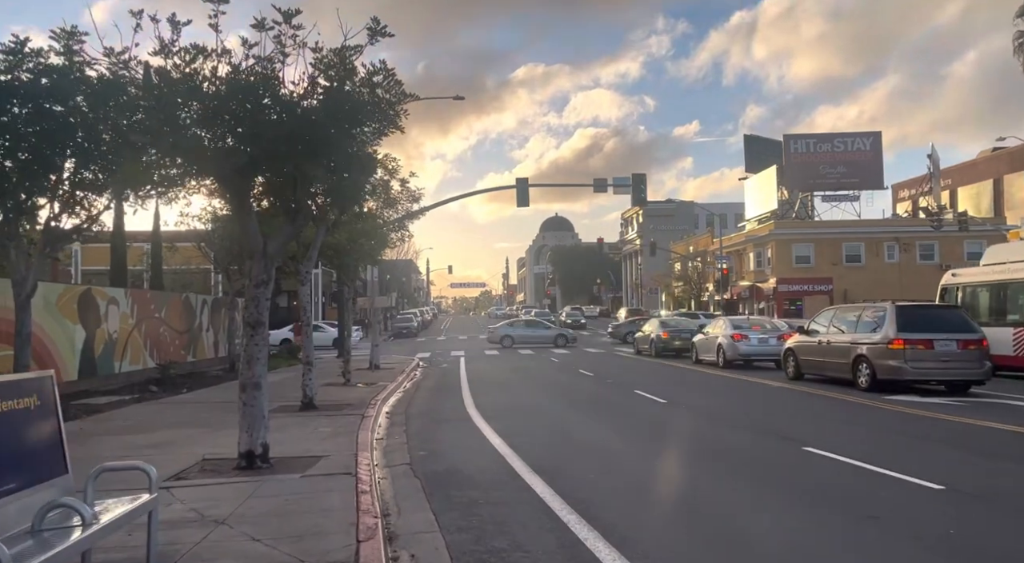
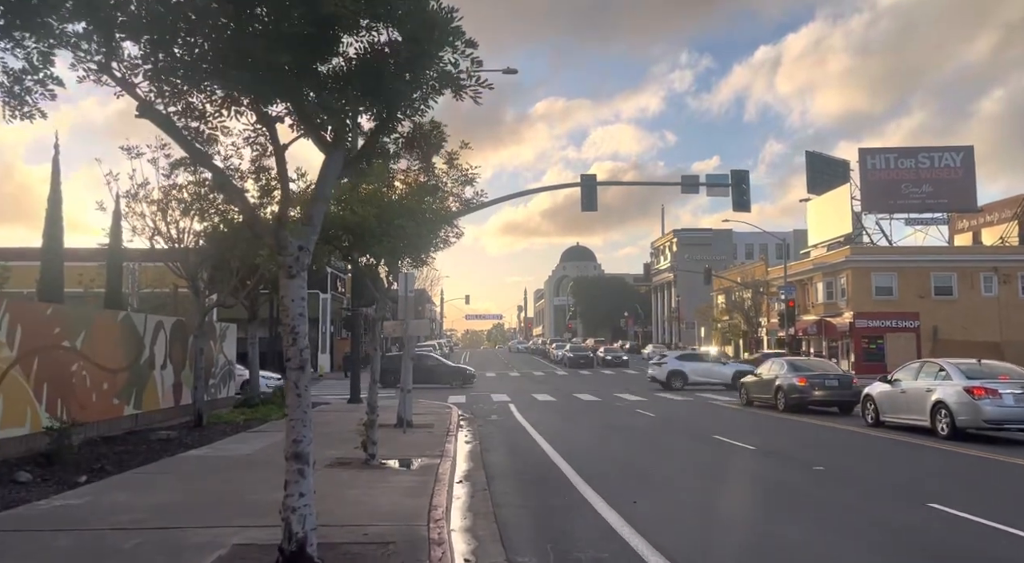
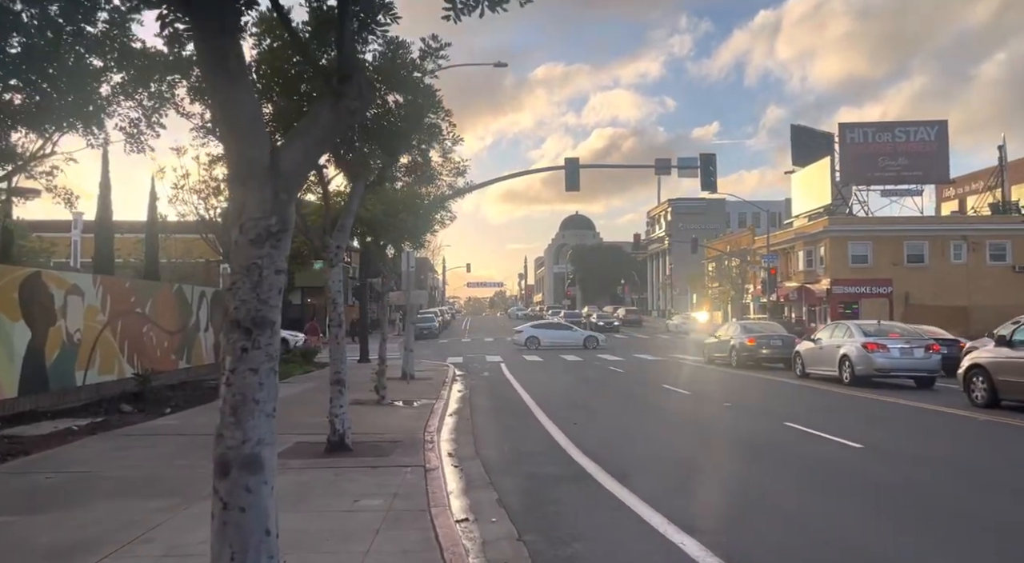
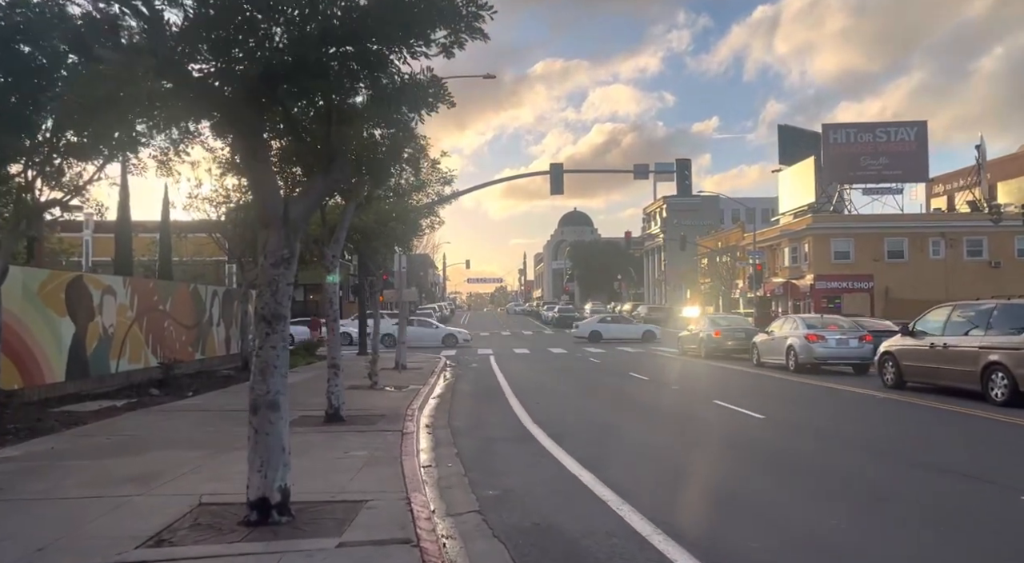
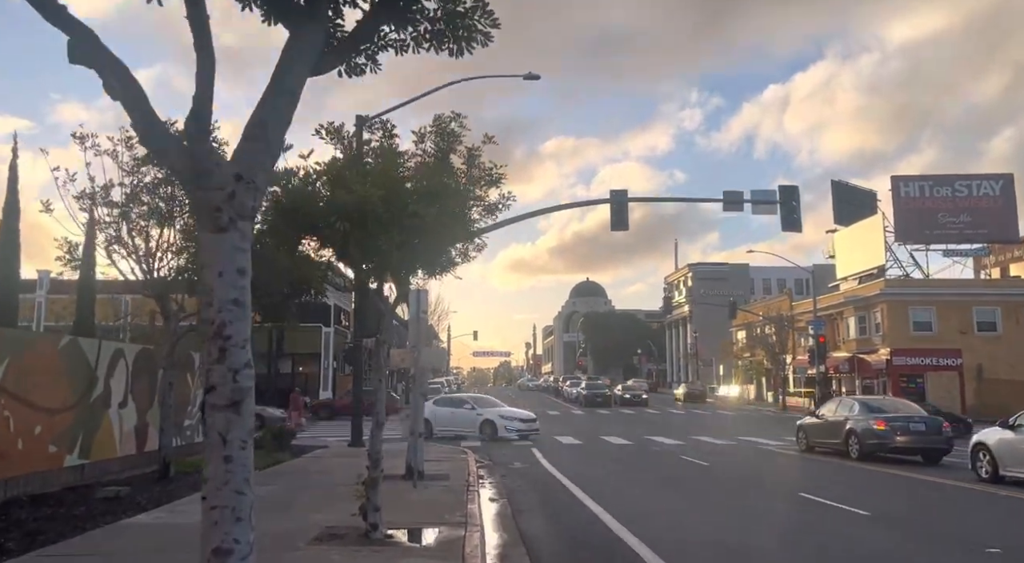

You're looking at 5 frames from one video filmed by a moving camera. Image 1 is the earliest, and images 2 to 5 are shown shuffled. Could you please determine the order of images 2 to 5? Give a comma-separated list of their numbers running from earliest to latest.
4, 3, 2, 5
